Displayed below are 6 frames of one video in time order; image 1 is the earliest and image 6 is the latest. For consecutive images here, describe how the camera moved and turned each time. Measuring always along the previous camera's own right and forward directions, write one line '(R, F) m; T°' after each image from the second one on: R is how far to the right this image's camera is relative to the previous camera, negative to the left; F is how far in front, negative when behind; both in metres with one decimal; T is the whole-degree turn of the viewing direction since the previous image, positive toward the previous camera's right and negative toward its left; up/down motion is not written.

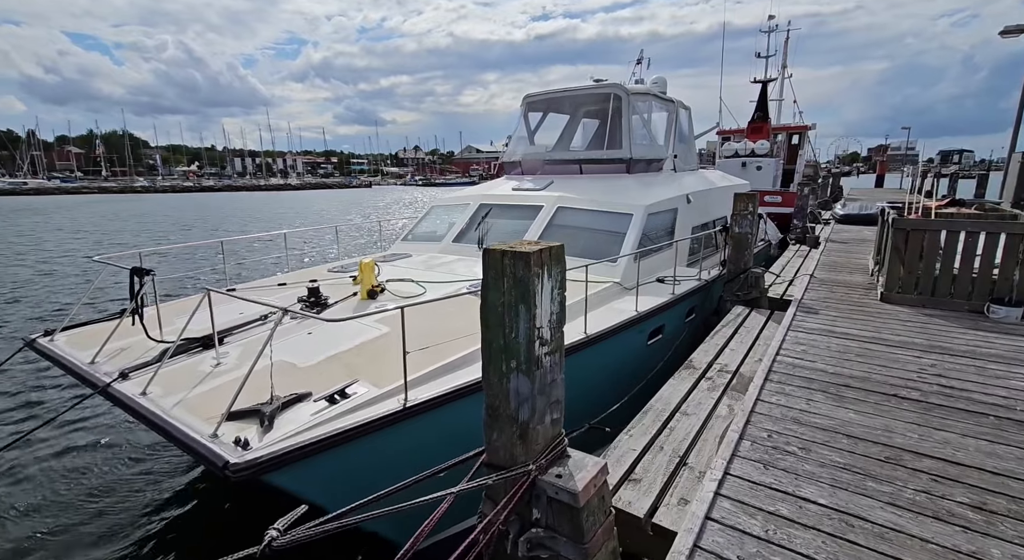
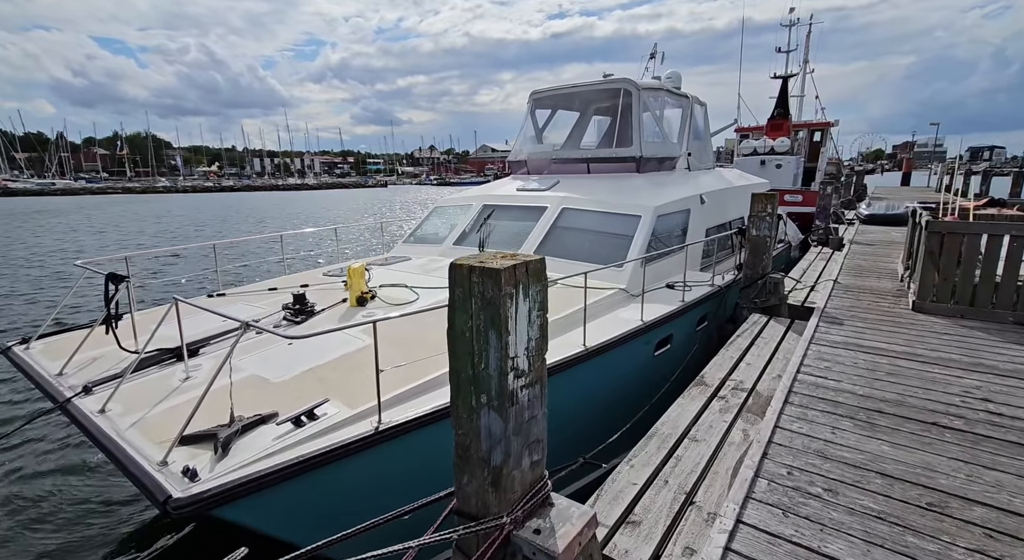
(+0.1, +0.3) m; -2°
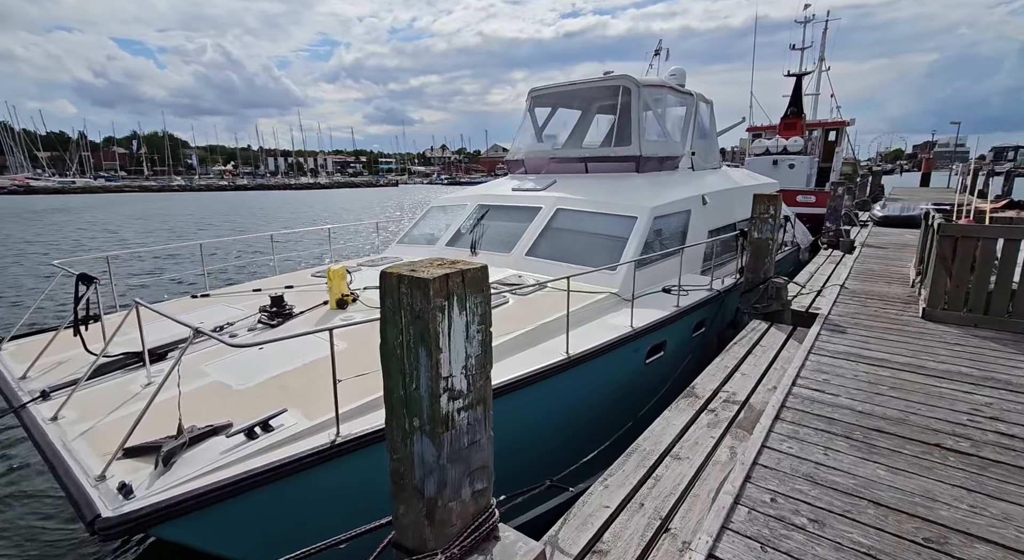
(+0.2, +0.2) m; -1°
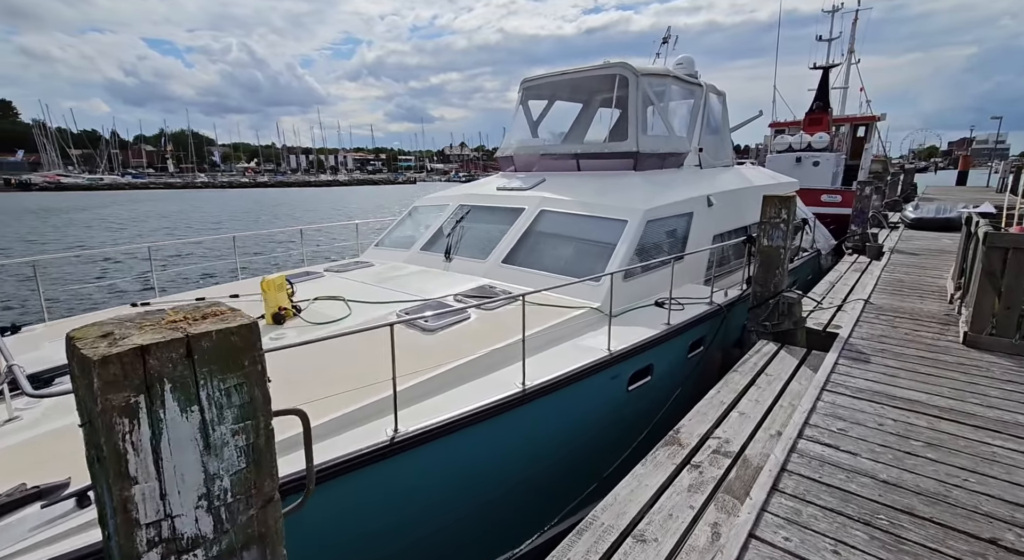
(+0.4, +0.6) m; -2°
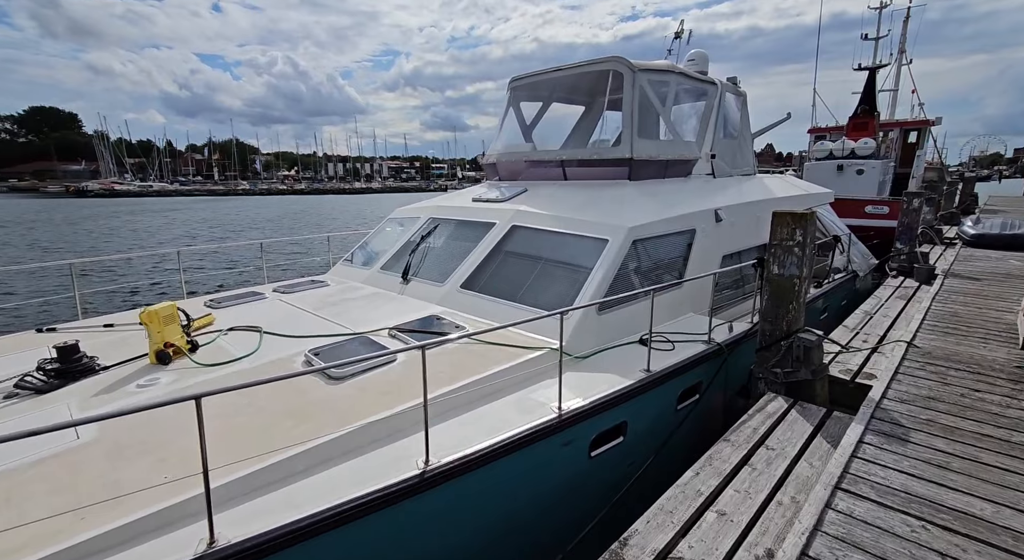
(+0.6, +0.8) m; -4°
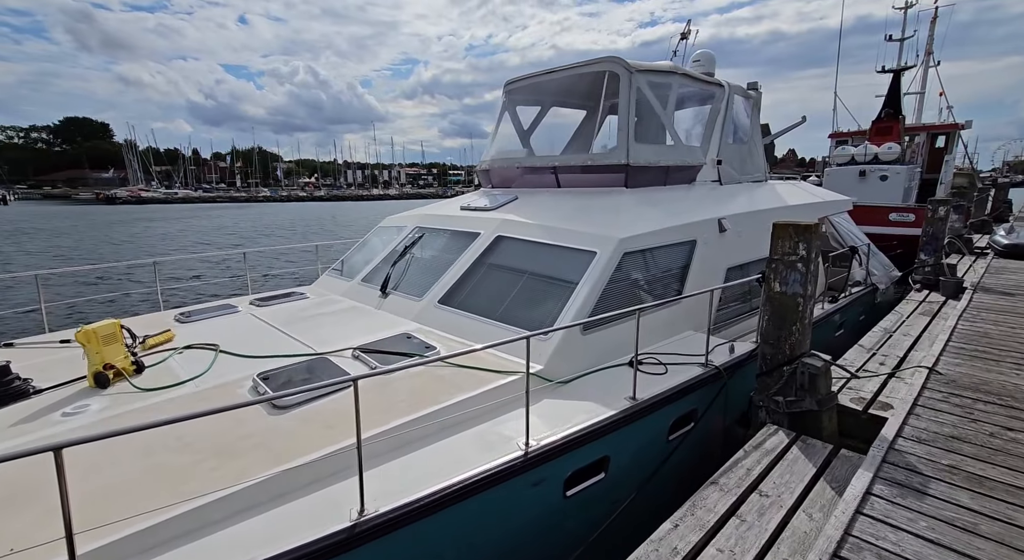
(+0.3, +0.3) m; -2°
